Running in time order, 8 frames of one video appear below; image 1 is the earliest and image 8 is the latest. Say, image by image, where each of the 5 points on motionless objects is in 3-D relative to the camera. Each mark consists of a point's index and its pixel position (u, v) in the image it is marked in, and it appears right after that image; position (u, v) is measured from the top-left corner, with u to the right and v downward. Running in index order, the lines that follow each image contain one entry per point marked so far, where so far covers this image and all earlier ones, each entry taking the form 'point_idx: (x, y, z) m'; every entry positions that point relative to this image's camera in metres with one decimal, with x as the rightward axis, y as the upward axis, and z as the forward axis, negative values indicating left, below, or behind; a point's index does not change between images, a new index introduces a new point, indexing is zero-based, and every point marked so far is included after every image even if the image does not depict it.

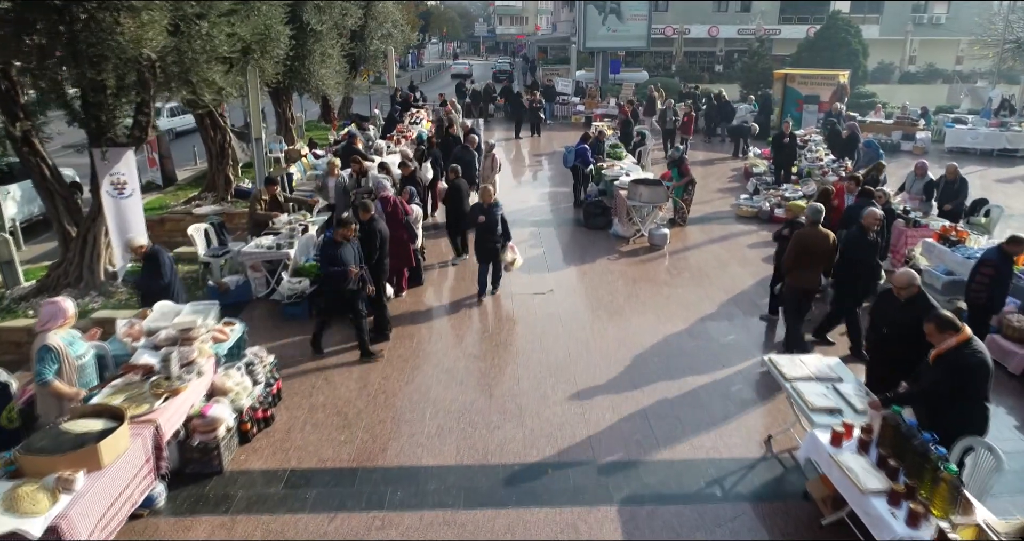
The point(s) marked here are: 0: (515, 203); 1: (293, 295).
0: (+0.1, +1.6, +14.6) m
1: (-3.0, -0.4, +8.5) m
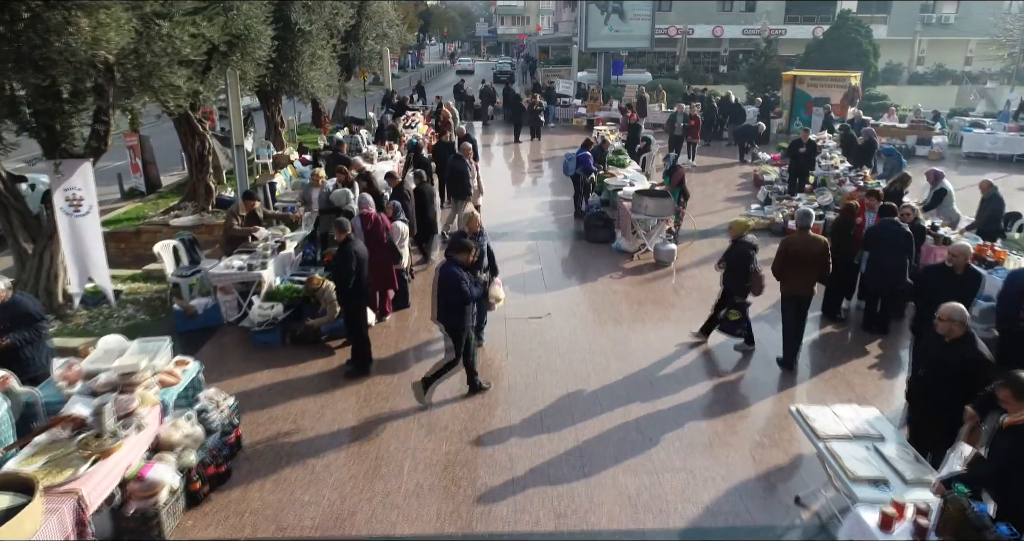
0: (0.0, +1.3, +13.8) m
1: (-3.0, -0.6, +7.8) m
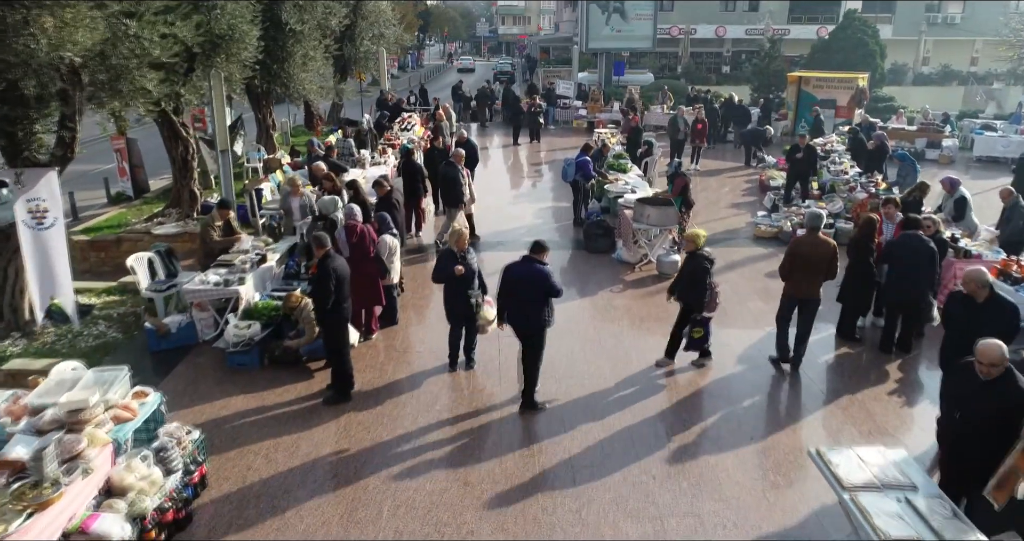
0: (0.0, +1.1, +13.3) m
1: (-3.1, -0.8, +7.3) m
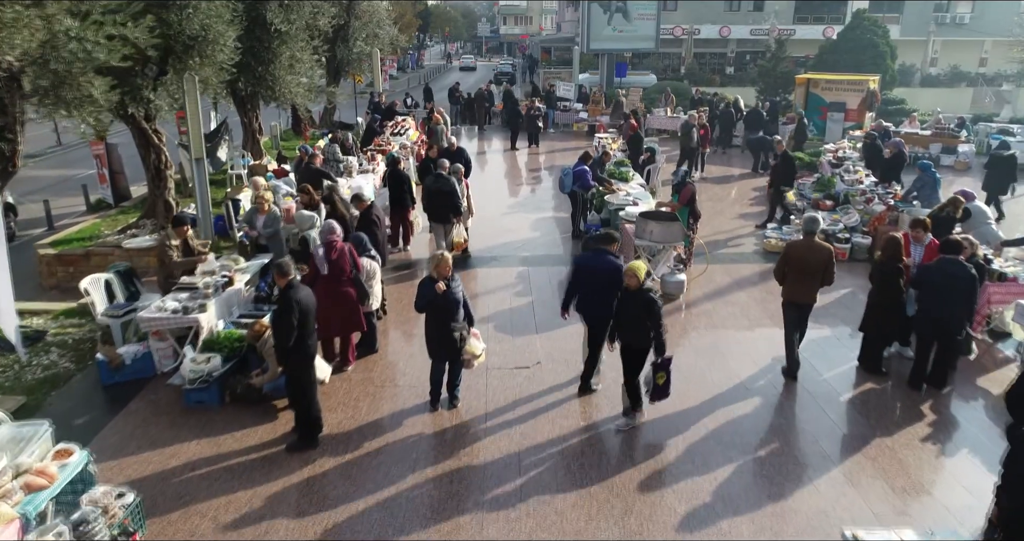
0: (-0.1, +0.8, +12.5) m
1: (-3.2, -1.1, +6.6) m
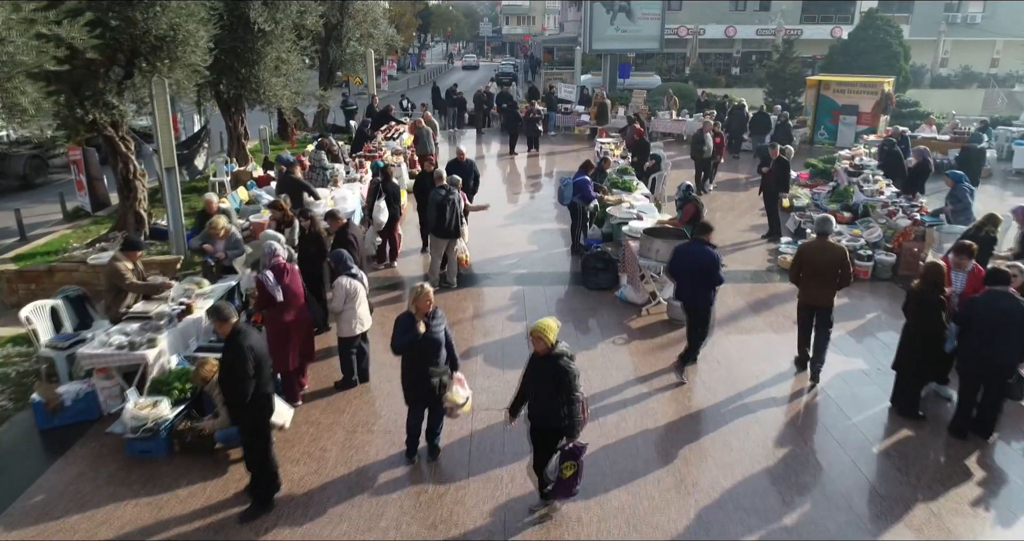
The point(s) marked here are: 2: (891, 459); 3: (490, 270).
0: (-0.2, +0.5, +11.7) m
1: (-3.4, -1.4, +5.8) m
2: (+3.5, -1.8, +5.9) m
3: (-0.4, 0.0, +10.5) m
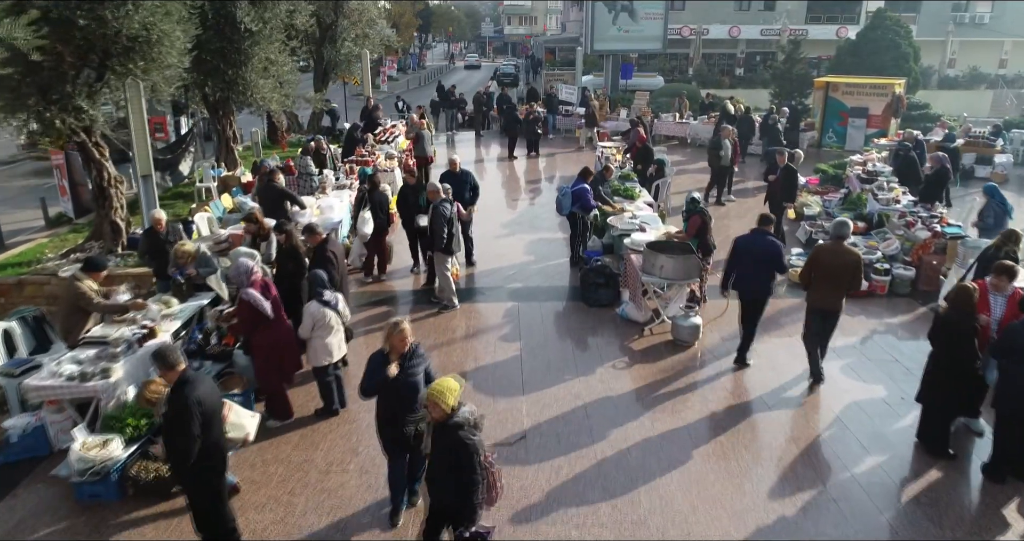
0: (-0.3, +0.2, +11.2) m
1: (-3.5, -1.6, +5.2) m
2: (+3.5, -2.0, +5.4) m
3: (-0.5, -0.2, +9.9) m
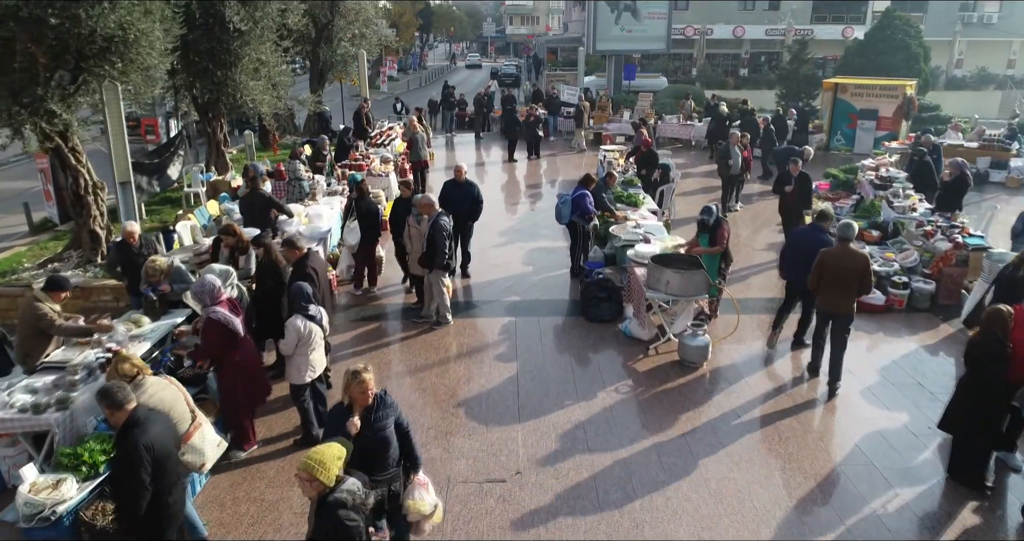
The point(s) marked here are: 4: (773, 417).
0: (-0.3, +0.1, +10.7) m
1: (-3.5, -1.8, +4.7) m
2: (+3.4, -2.2, +4.9) m
3: (-0.5, -0.4, +9.4) m
4: (+2.7, -1.5, +6.5) m
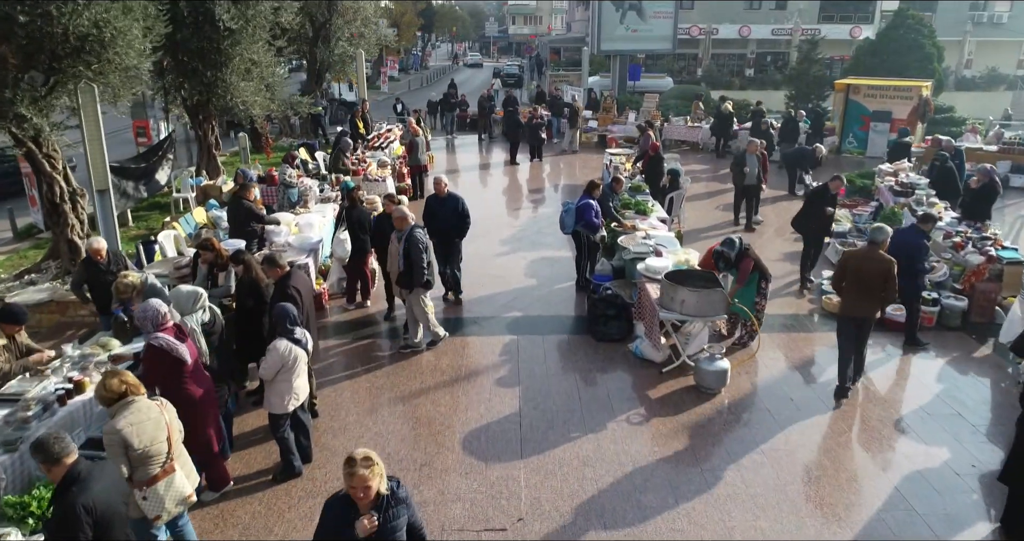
0: (-0.3, -0.1, +10.1) m
1: (-3.5, -2.0, +4.2) m
2: (+3.4, -2.4, +4.3) m
3: (-0.5, -0.6, +8.9) m
4: (+2.7, -1.7, +6.0) m
